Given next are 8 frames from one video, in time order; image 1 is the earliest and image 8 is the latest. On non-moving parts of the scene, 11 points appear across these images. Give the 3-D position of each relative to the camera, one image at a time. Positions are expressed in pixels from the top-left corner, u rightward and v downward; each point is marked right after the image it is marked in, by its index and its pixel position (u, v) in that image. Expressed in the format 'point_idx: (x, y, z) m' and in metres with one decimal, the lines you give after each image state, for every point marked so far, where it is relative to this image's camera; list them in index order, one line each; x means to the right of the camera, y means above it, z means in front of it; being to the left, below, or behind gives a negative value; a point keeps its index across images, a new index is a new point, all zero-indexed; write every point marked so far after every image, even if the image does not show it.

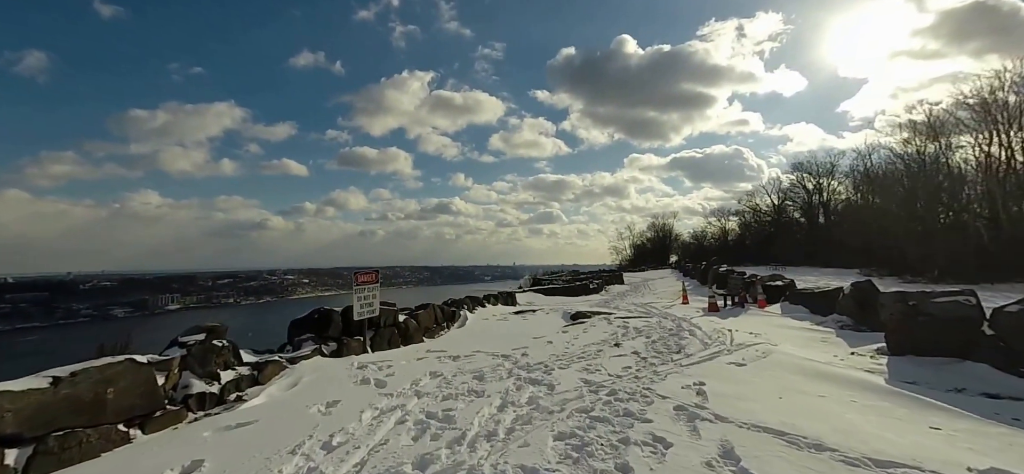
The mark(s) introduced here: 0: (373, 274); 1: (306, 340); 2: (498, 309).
0: (-3.0, -0.8, +10.5) m
1: (-4.1, -2.1, +9.6) m
2: (-0.6, -2.9, +19.9) m
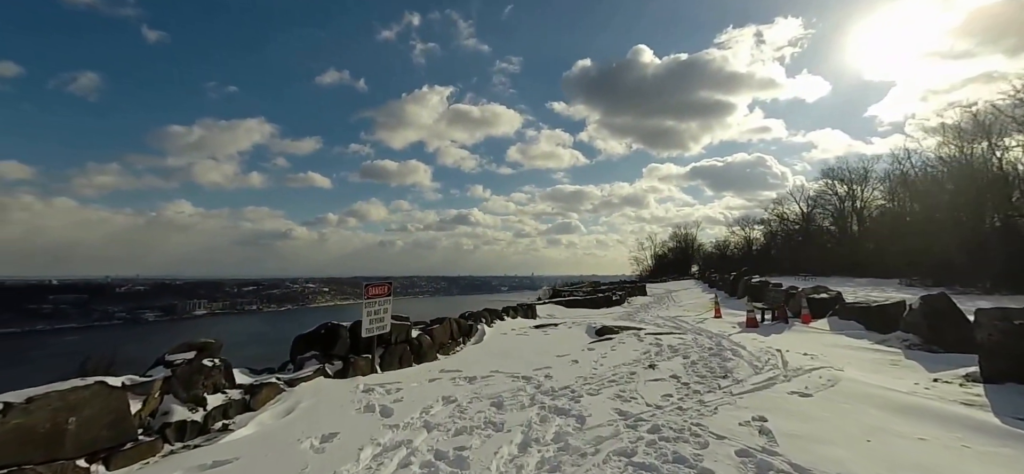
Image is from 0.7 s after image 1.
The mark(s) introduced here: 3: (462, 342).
0: (-2.6, -1.0, +9.7) m
1: (-3.7, -2.2, +8.8) m
2: (+0.2, -3.3, +19.0) m
3: (-1.5, -3.0, +14.1) m
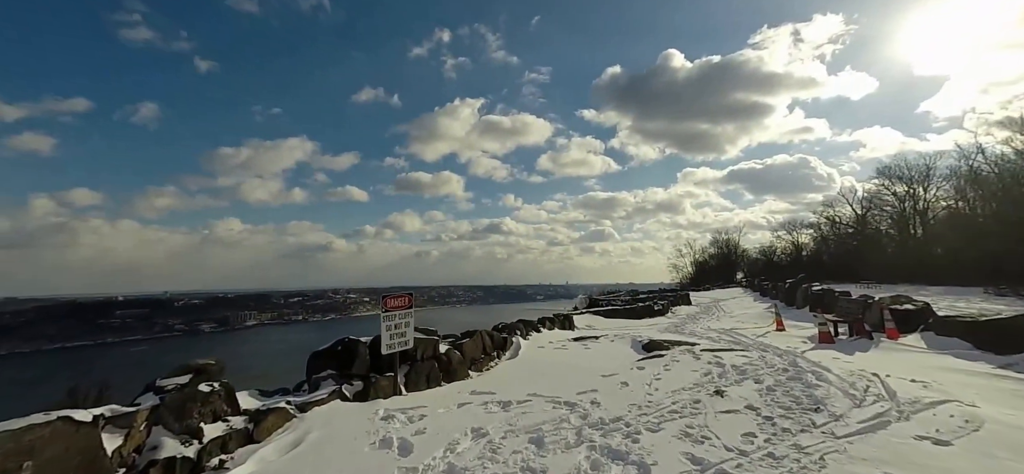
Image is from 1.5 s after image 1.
0: (-1.9, -1.1, +8.7) m
1: (-3.1, -2.4, +7.9) m
2: (+1.5, -3.6, +17.7) m
3: (-0.5, -3.2, +13.0) m
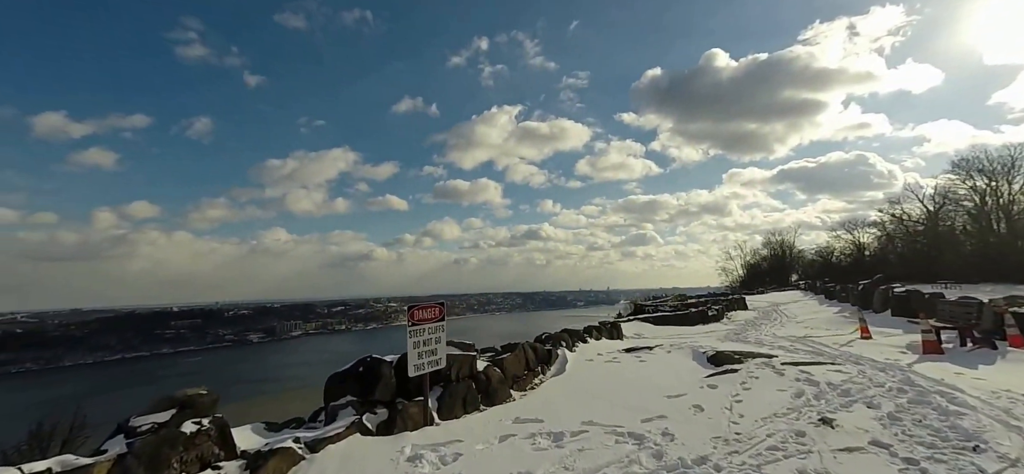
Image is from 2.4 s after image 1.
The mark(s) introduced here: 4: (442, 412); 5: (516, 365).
0: (-1.1, -1.1, +7.7) m
1: (-2.4, -2.4, +6.9) m
2: (+3.0, -3.6, +16.3) m
3: (+0.7, -3.2, +11.8) m
4: (-1.1, -2.8, +7.9) m
5: (+0.1, -2.8, +10.6) m
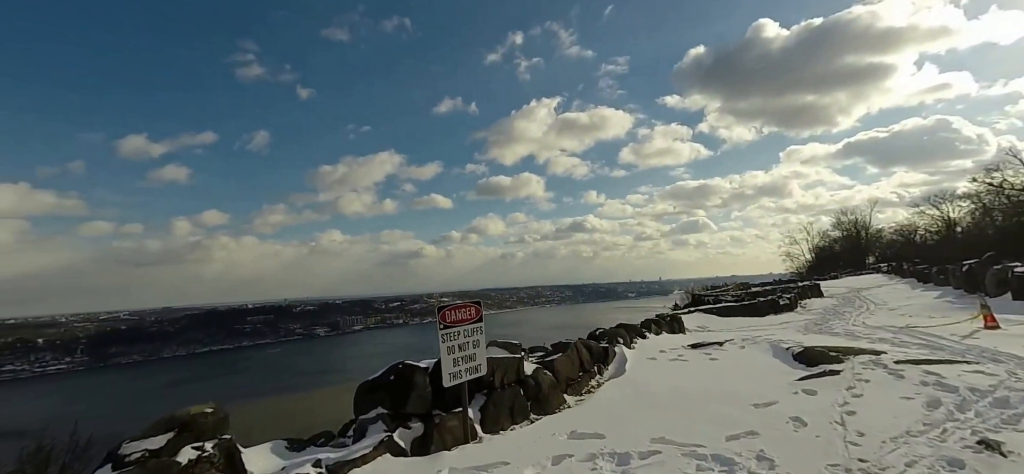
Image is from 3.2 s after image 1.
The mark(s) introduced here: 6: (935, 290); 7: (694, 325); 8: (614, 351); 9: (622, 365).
0: (-0.5, -0.9, +6.6) m
1: (-1.7, -2.3, +6.0) m
2: (+4.6, -3.2, +14.9) m
3: (+1.8, -2.9, +10.6) m
4: (-0.4, -2.6, +6.8) m
5: (+1.1, -2.5, +9.4) m
6: (+16.9, -2.1, +19.5) m
7: (+7.0, -3.4, +18.8) m
8: (+2.5, -2.8, +11.9) m
9: (+2.6, -3.0, +11.3) m
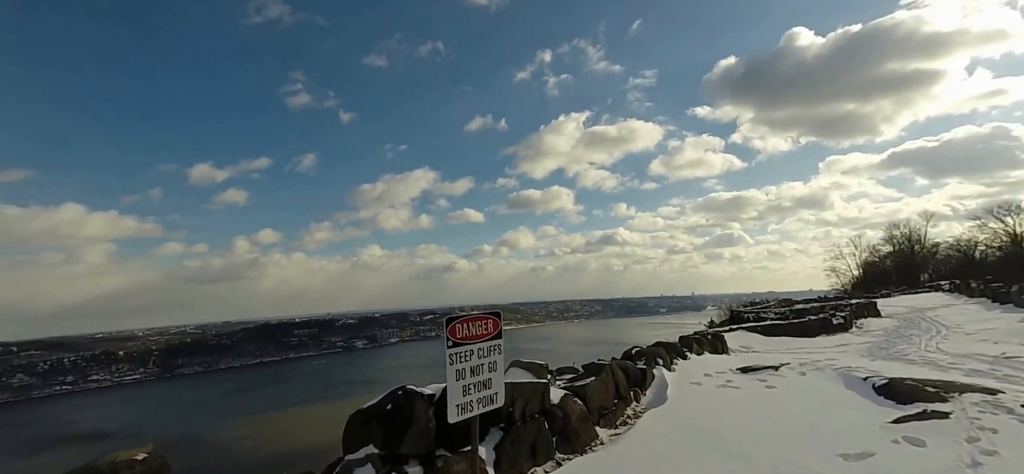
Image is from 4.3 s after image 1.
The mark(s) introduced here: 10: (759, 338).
0: (-0.2, -1.0, +5.4) m
1: (-1.5, -2.3, +4.8) m
2: (+5.3, -3.4, +13.3) m
3: (+2.3, -3.1, +9.2) m
4: (-0.1, -2.7, +5.6) m
5: (+1.5, -2.6, +8.1) m
6: (+17.8, -2.5, +17.2) m
7: (+8.0, -3.8, +17.1) m
8: (+3.1, -3.0, +10.5) m
9: (+3.1, -3.2, +9.9) m
10: (+9.4, -3.8, +18.4) m
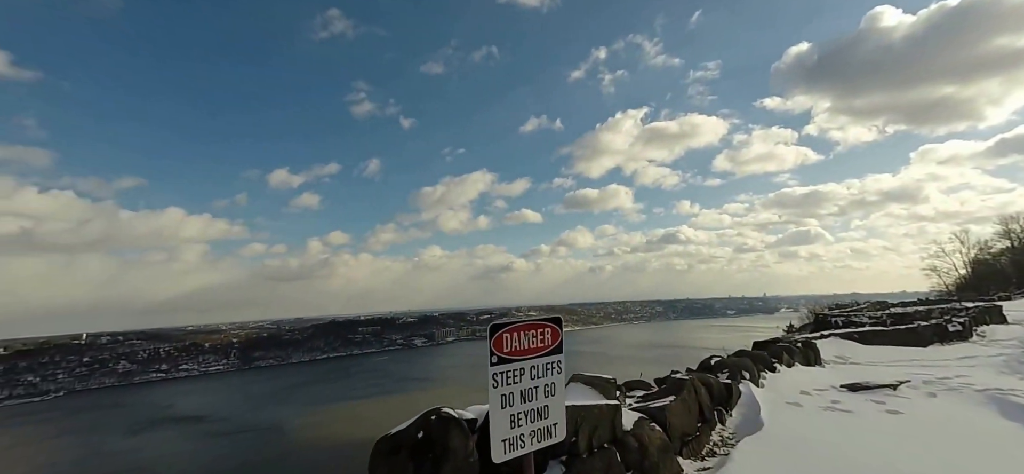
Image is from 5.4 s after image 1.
0: (+0.3, -0.9, +4.3) m
1: (-1.0, -2.2, +3.9) m
2: (+6.8, -3.3, +11.5) m
3: (+3.3, -3.0, +7.7) m
4: (+0.5, -2.6, +4.5) m
5: (+2.4, -2.5, +6.8) m
6: (+19.7, -2.3, +13.8) m
7: (+9.9, -3.6, +14.9) m
8: (+4.2, -2.9, +8.9) m
9: (+4.2, -3.0, +8.3) m
10: (+11.5, -3.6, +16.1) m
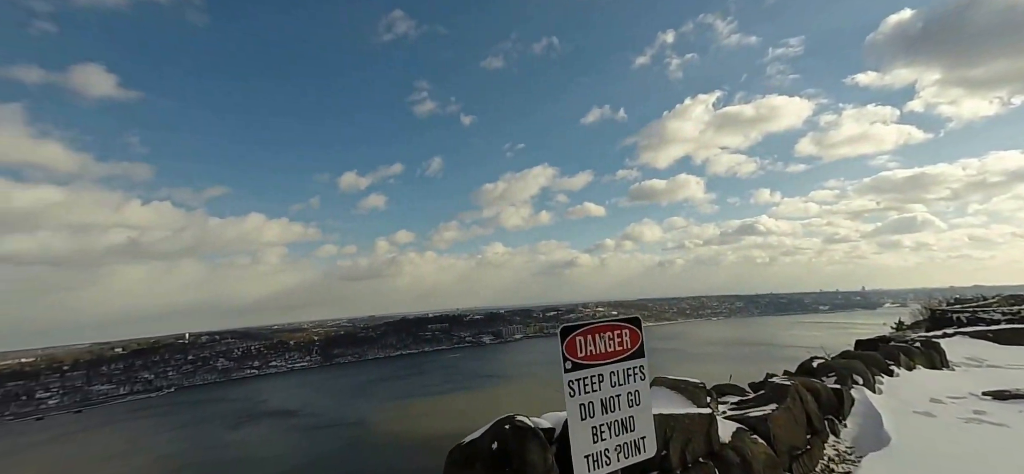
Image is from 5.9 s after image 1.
0: (+0.9, -0.7, +3.7) m
1: (-0.4, -2.0, +3.4) m
2: (+8.4, -2.9, +9.8) m
3: (+4.4, -2.7, +6.6) m
4: (+1.1, -2.4, +3.8) m
5: (+3.4, -2.3, +5.8) m
6: (+21.5, -1.7, +10.3) m
7: (+12.0, -3.2, +12.8) m
8: (+5.5, -2.6, +7.7) m
9: (+5.4, -2.8, +7.1) m
10: (+13.7, -3.1, +13.7) m
